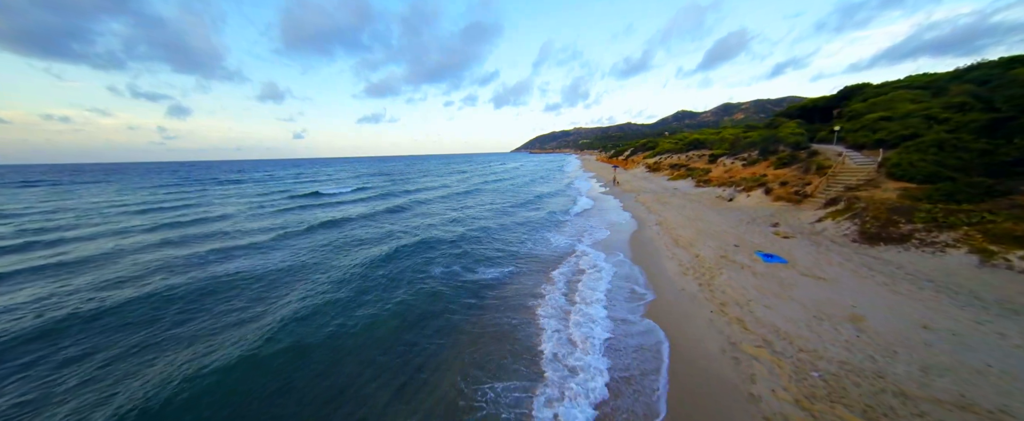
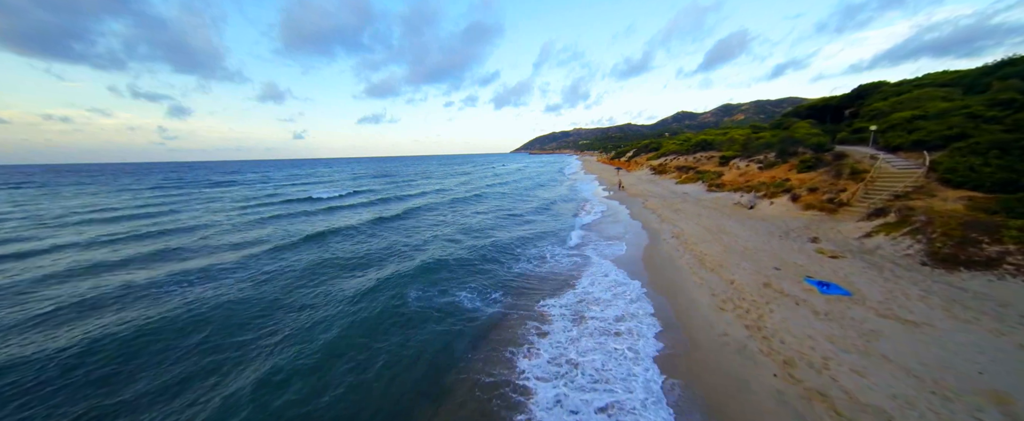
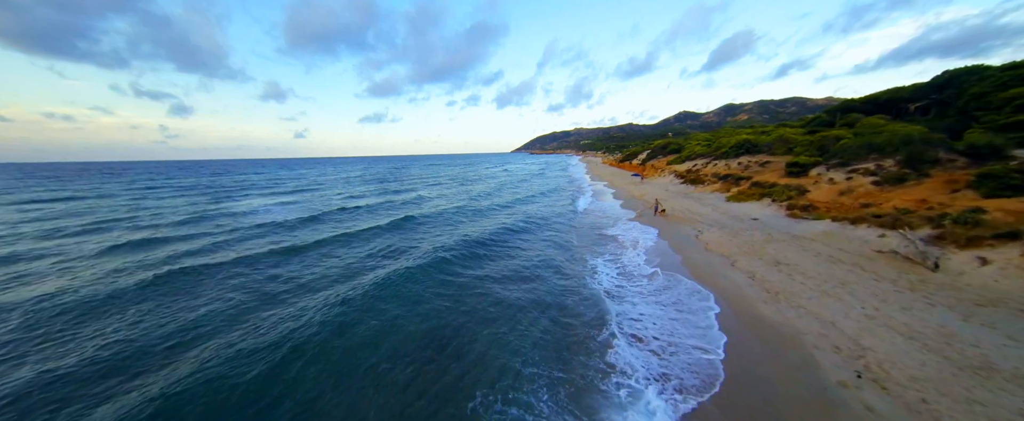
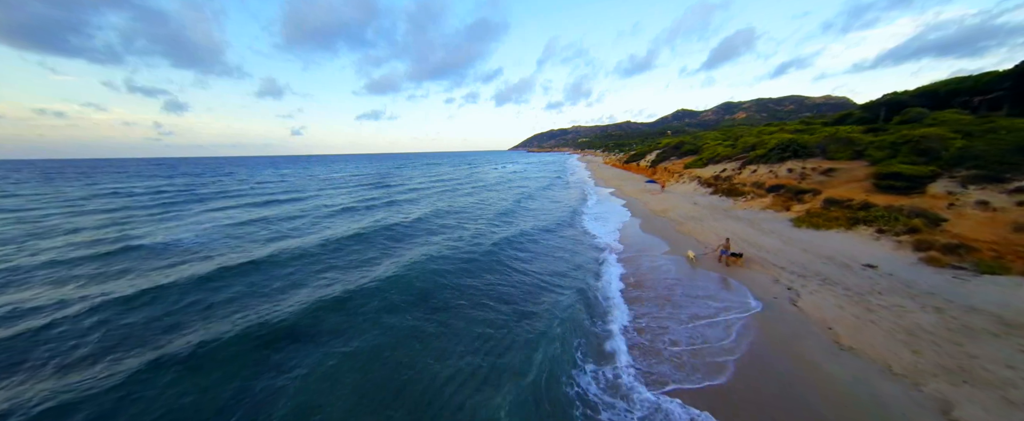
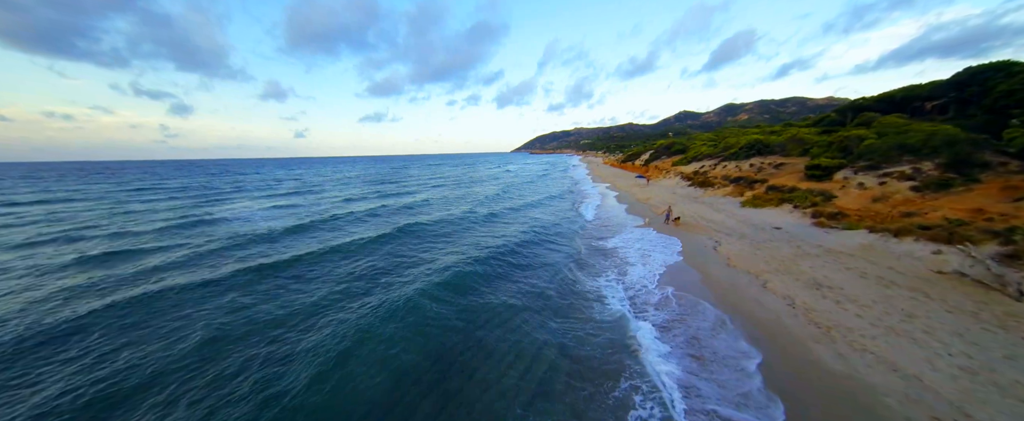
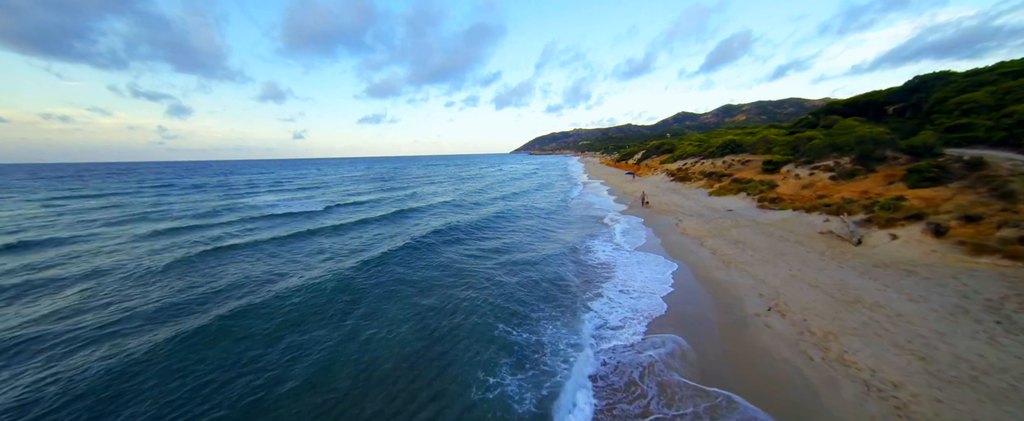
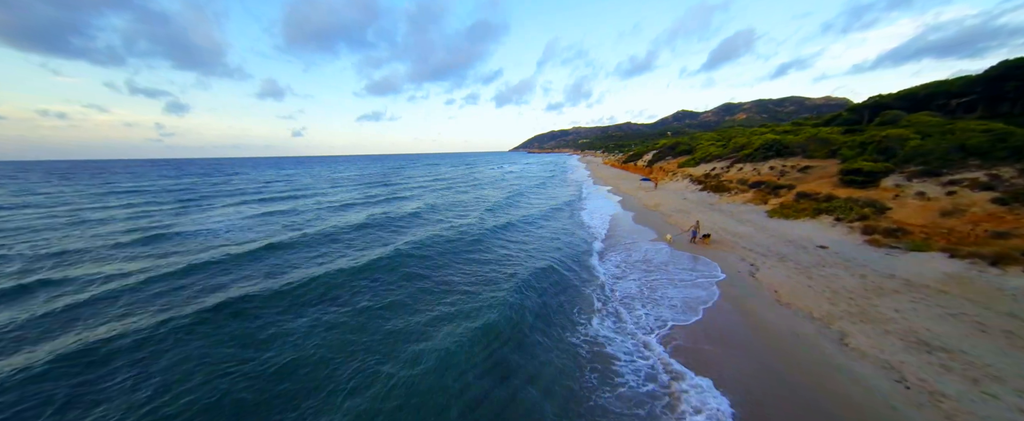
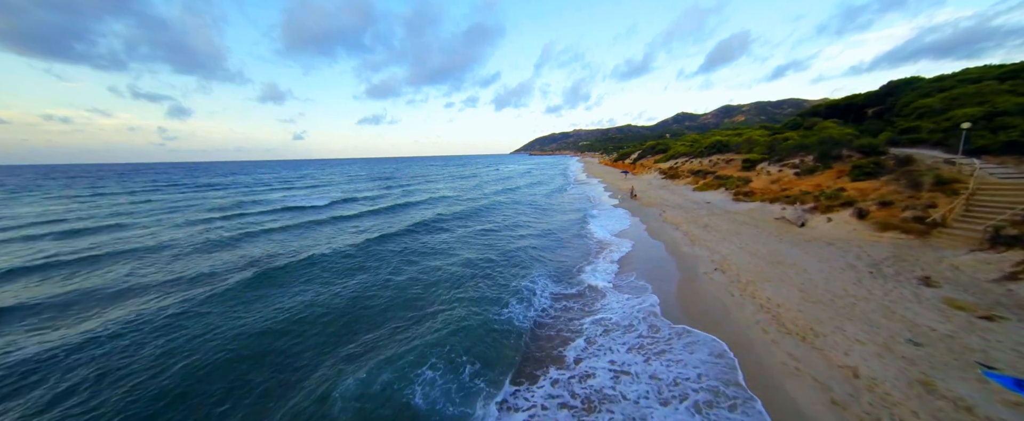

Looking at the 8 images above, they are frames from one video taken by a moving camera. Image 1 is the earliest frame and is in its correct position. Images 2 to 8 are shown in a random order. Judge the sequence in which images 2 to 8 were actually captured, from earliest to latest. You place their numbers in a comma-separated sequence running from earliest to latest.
2, 8, 6, 3, 5, 7, 4
